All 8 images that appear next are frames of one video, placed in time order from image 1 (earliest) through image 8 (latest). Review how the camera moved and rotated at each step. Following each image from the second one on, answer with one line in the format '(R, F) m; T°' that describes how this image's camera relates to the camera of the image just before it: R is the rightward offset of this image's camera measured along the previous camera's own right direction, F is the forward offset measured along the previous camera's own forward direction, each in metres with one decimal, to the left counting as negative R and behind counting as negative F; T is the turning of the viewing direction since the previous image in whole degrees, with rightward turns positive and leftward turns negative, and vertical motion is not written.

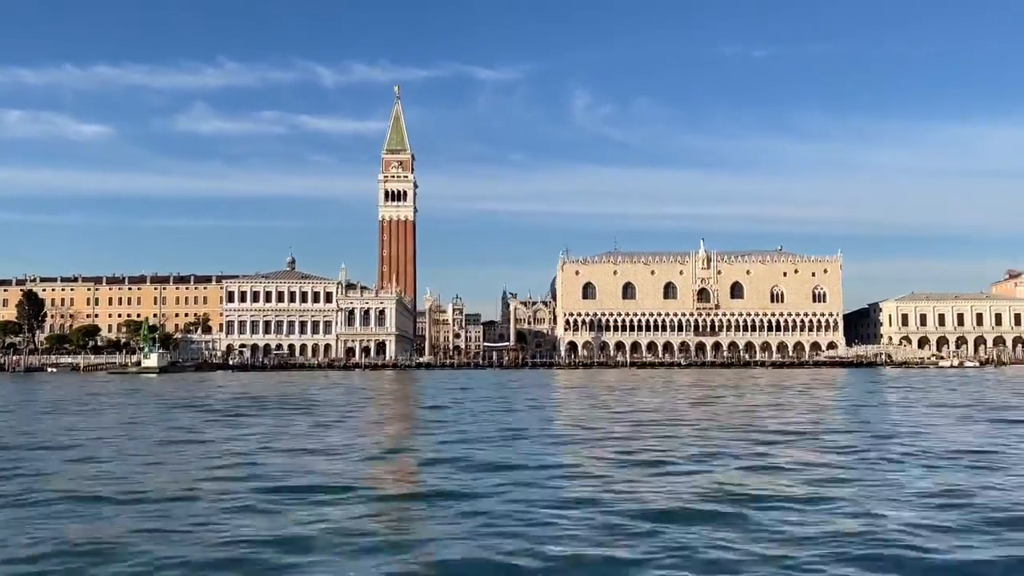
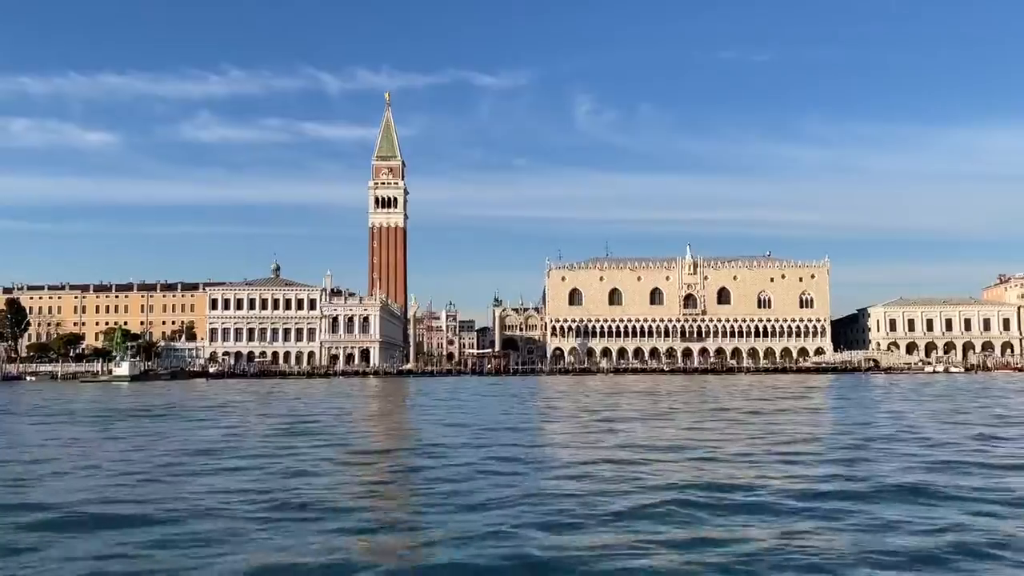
(+1.6, +0.3) m; 0°
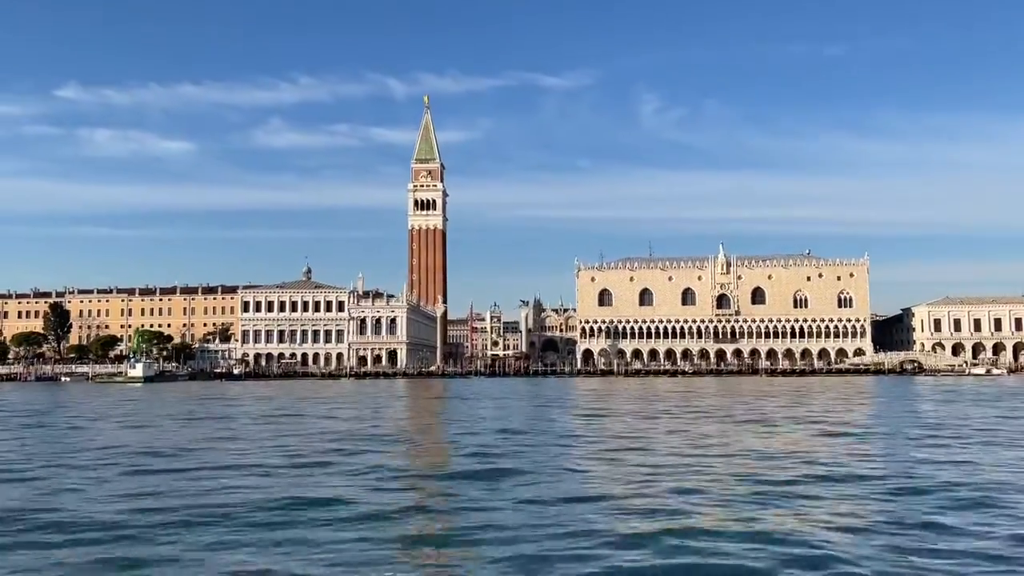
(+3.0, +0.5) m; -4°
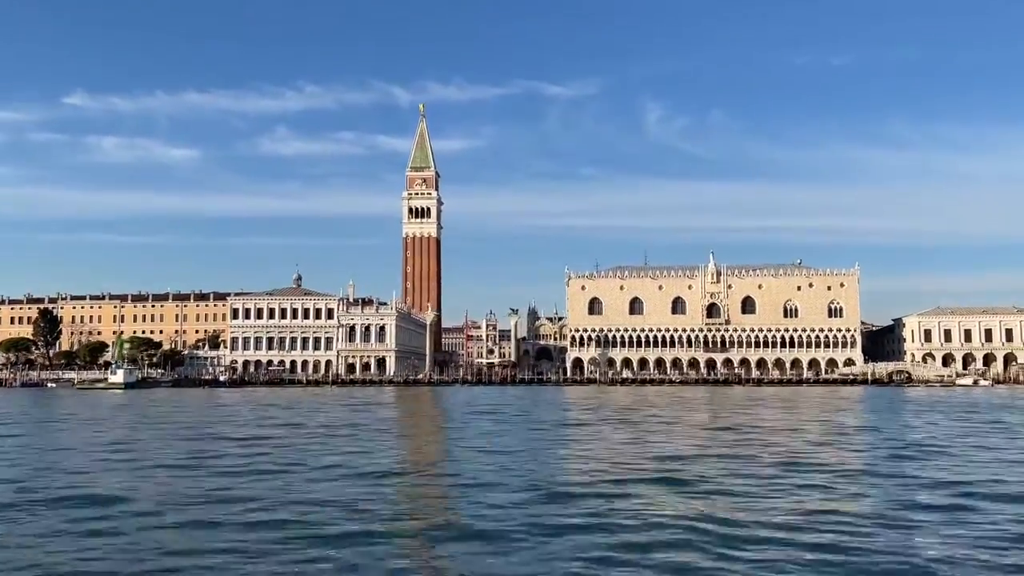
(+1.2, +0.1) m; 0°
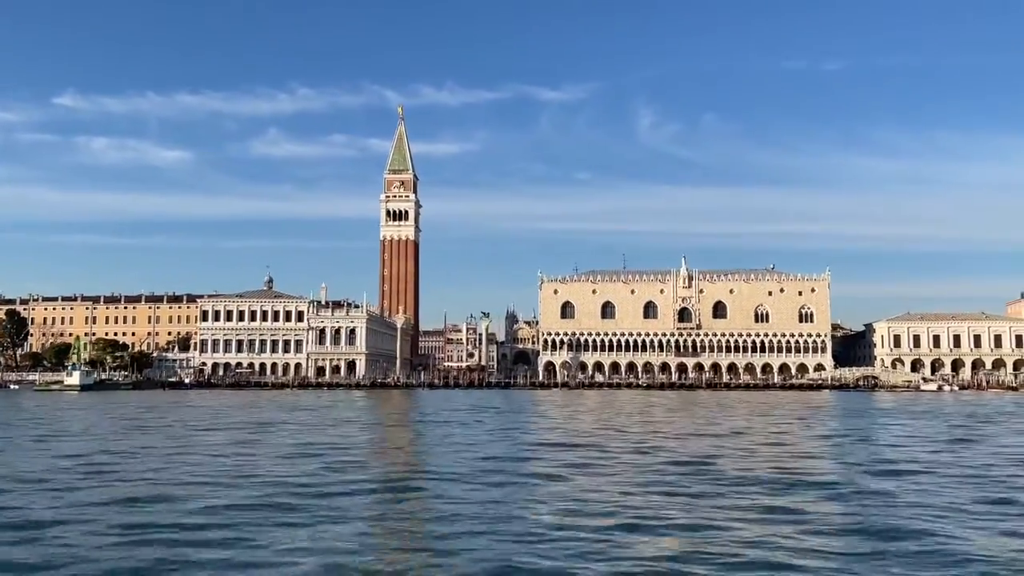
(+1.6, +0.1) m; 0°
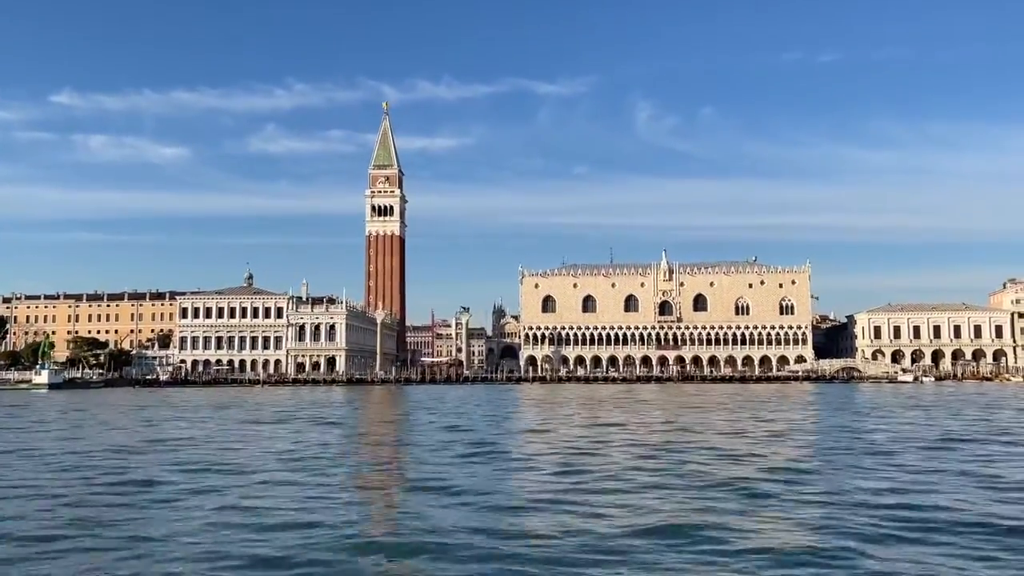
(+1.5, +0.1) m; 0°
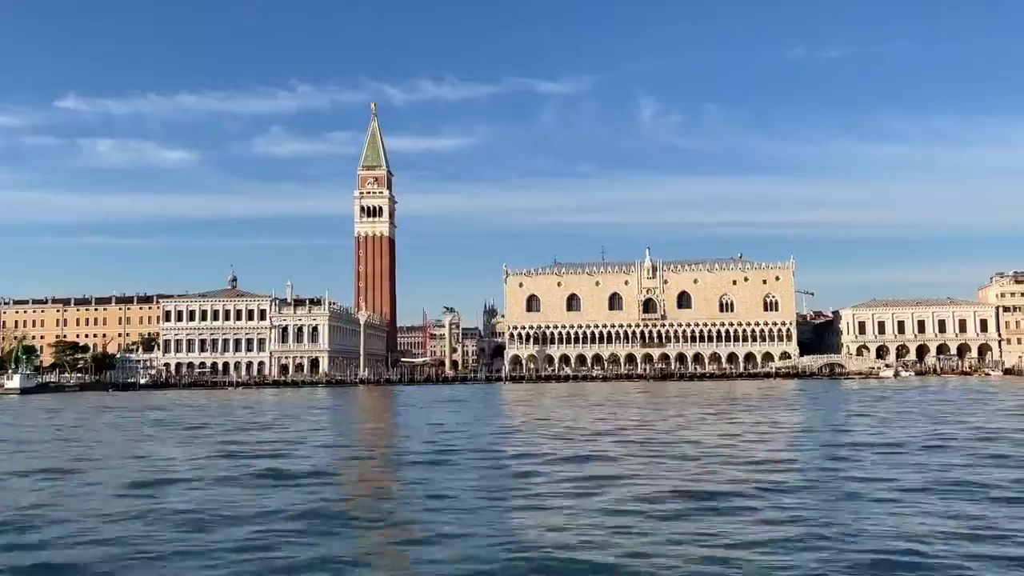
(+1.8, +0.1) m; 0°
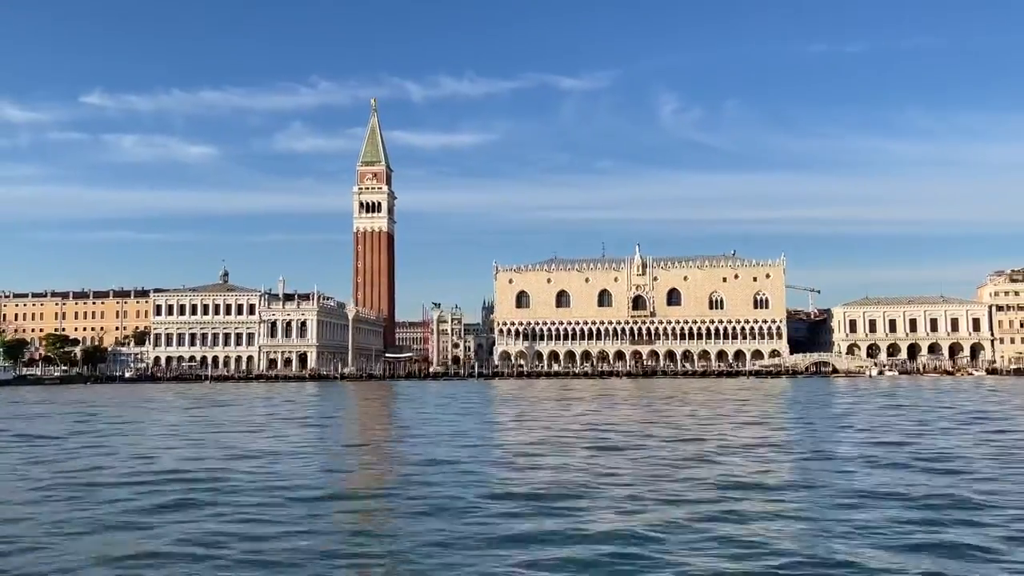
(+2.4, +0.1) m; -1°
